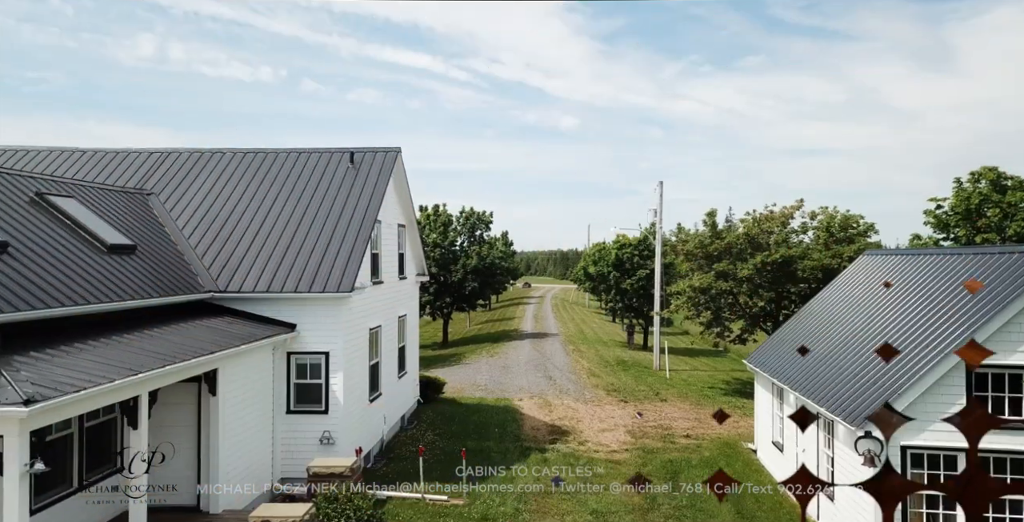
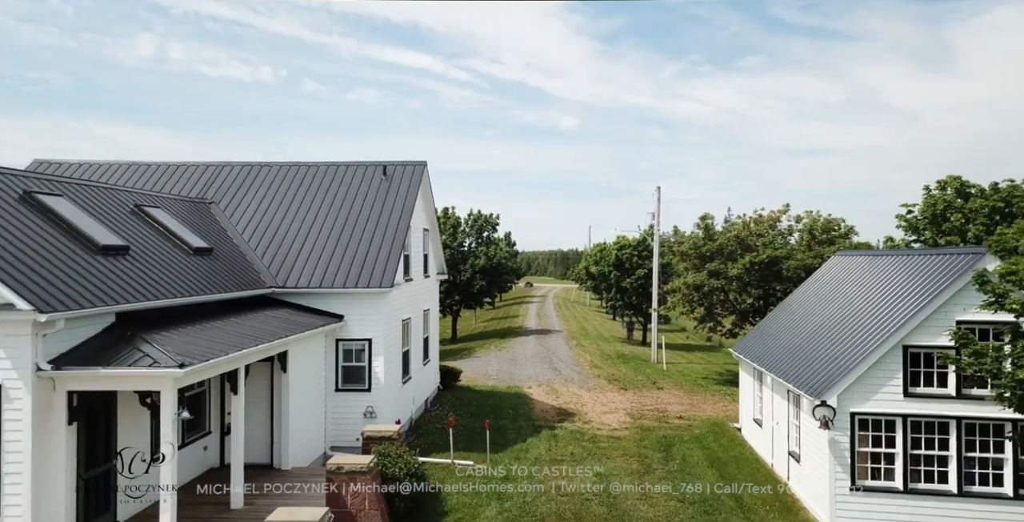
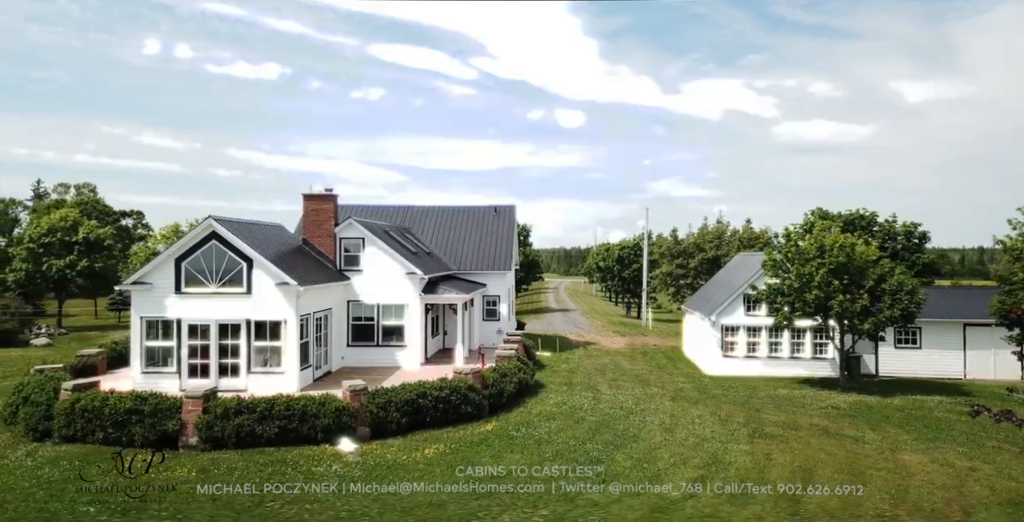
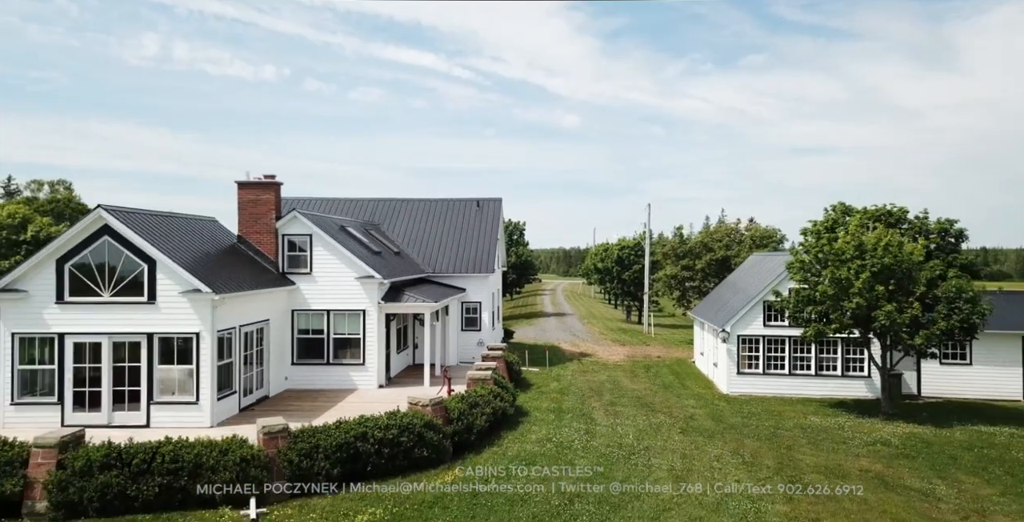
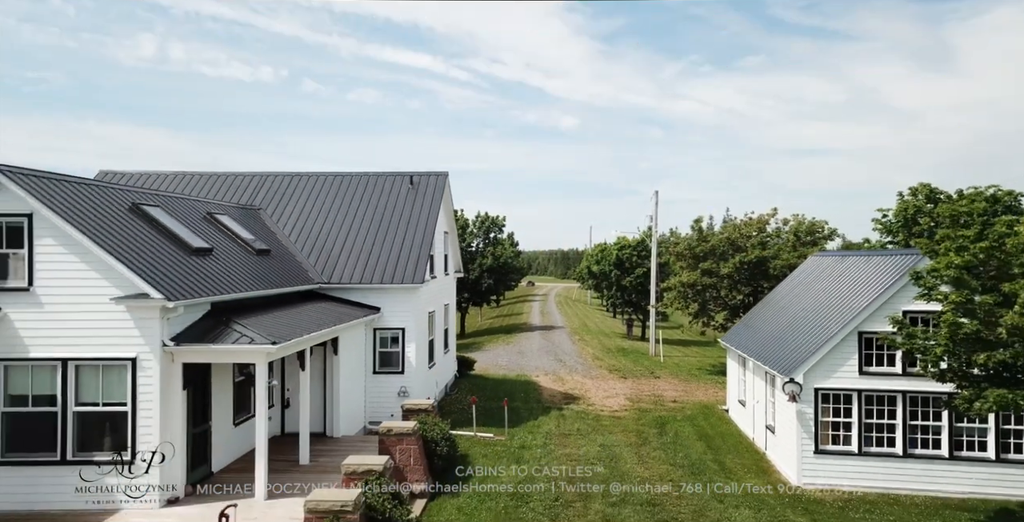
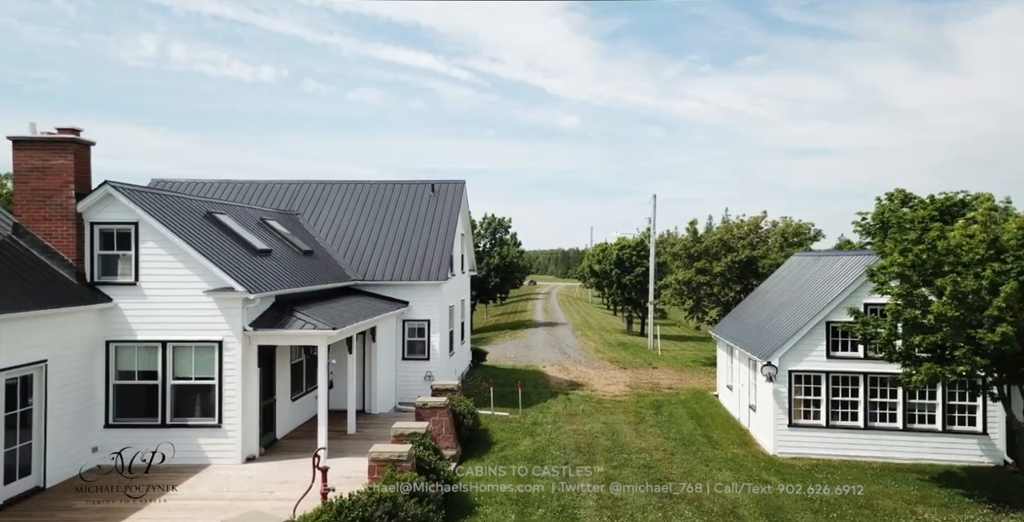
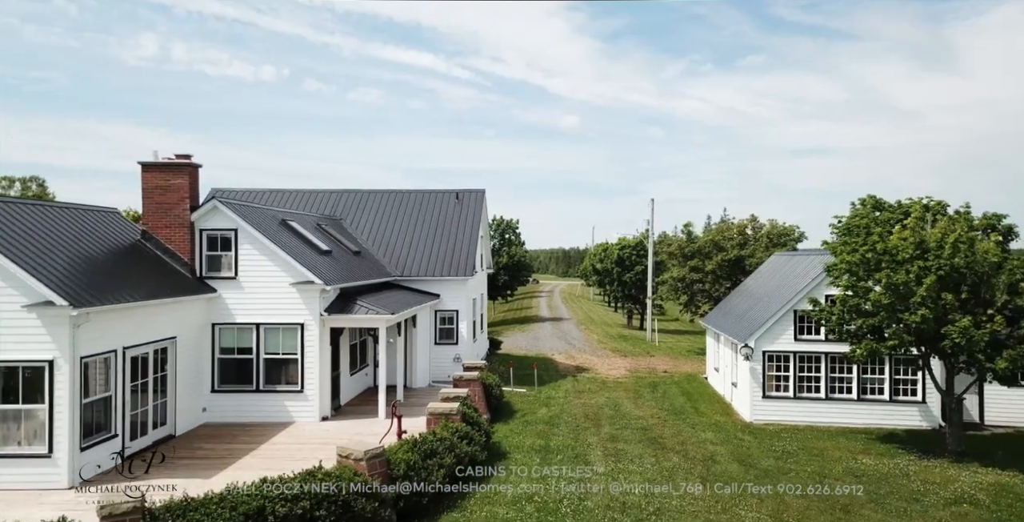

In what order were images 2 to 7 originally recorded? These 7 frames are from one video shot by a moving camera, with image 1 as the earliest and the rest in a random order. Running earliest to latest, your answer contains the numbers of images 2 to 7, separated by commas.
2, 5, 6, 7, 4, 3
